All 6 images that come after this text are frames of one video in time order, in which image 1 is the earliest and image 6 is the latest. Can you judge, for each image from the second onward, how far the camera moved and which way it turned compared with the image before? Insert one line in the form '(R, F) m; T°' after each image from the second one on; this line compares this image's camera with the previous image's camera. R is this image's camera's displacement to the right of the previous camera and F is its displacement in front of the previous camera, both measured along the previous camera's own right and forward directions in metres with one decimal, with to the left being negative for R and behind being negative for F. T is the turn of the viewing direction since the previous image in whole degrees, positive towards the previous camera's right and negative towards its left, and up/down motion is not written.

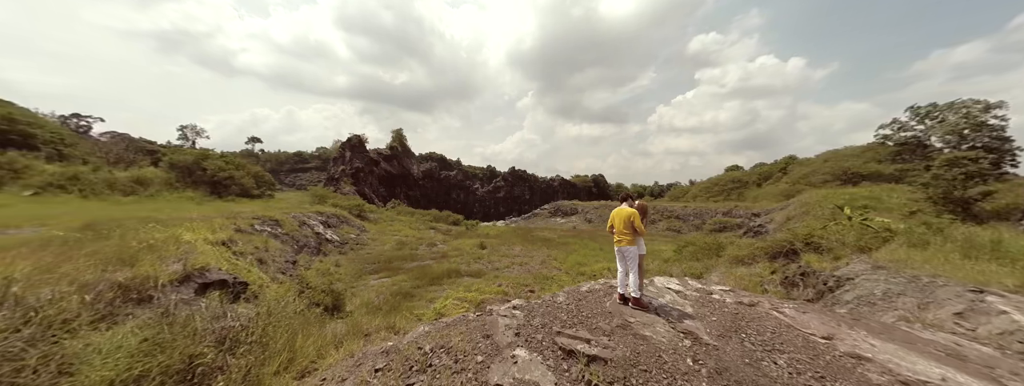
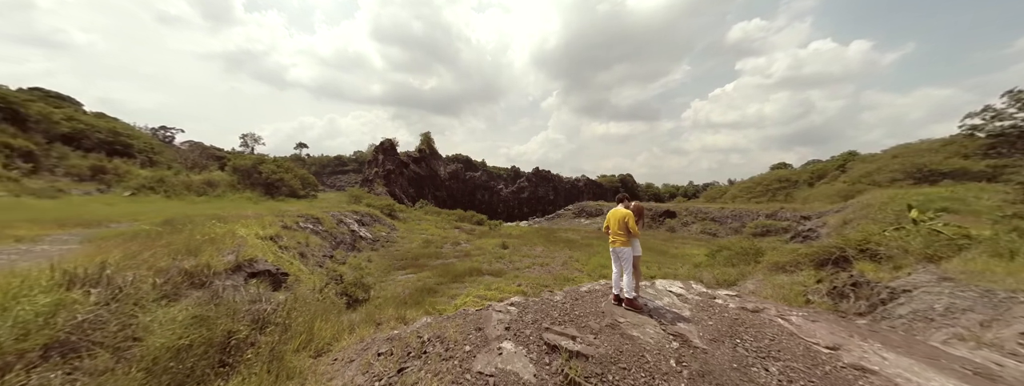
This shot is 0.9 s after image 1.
(+0.5, -0.2) m; -6°
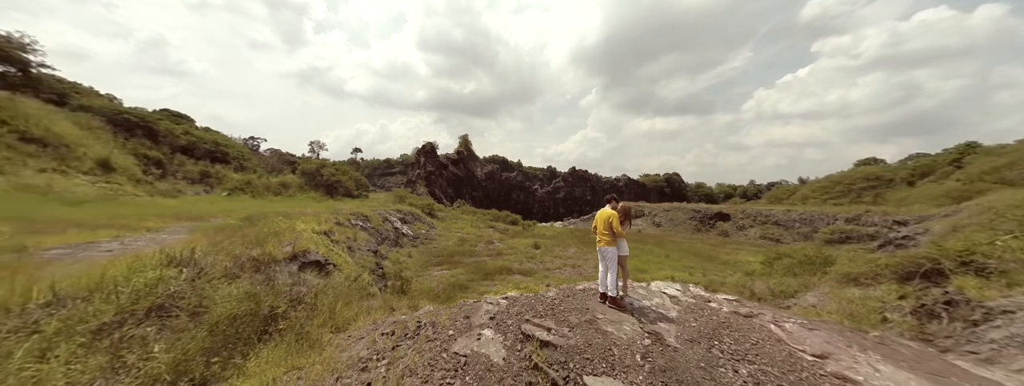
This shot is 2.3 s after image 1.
(+0.8, -0.2) m; -9°
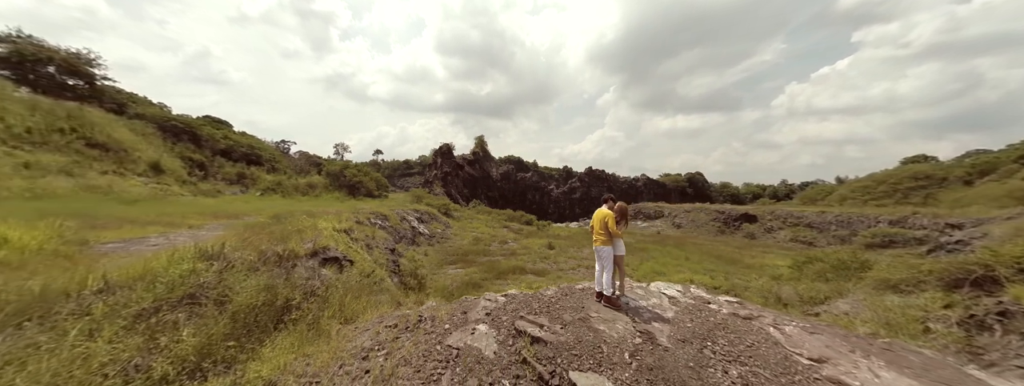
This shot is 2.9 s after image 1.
(+0.3, -0.1) m; -4°
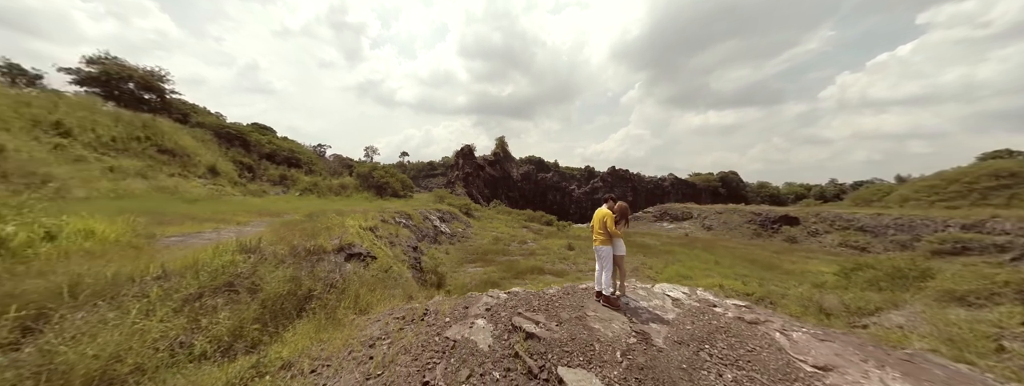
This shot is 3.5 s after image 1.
(+0.4, -0.1) m; -5°
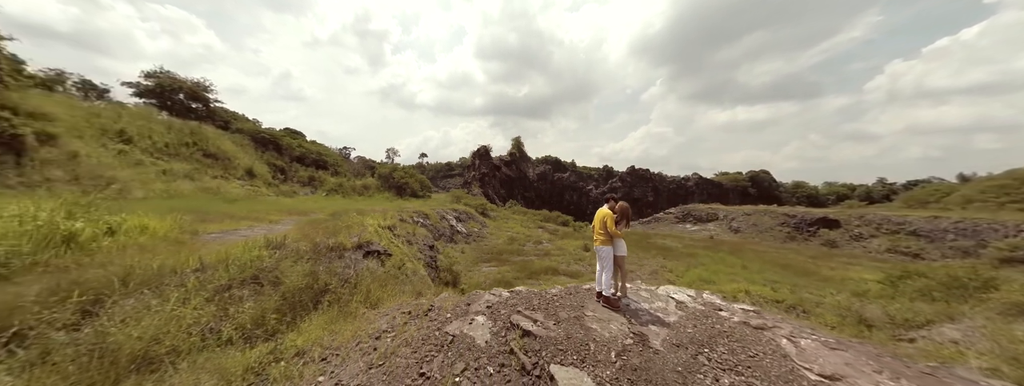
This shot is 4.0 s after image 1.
(+0.3, 0.0) m; -4°
